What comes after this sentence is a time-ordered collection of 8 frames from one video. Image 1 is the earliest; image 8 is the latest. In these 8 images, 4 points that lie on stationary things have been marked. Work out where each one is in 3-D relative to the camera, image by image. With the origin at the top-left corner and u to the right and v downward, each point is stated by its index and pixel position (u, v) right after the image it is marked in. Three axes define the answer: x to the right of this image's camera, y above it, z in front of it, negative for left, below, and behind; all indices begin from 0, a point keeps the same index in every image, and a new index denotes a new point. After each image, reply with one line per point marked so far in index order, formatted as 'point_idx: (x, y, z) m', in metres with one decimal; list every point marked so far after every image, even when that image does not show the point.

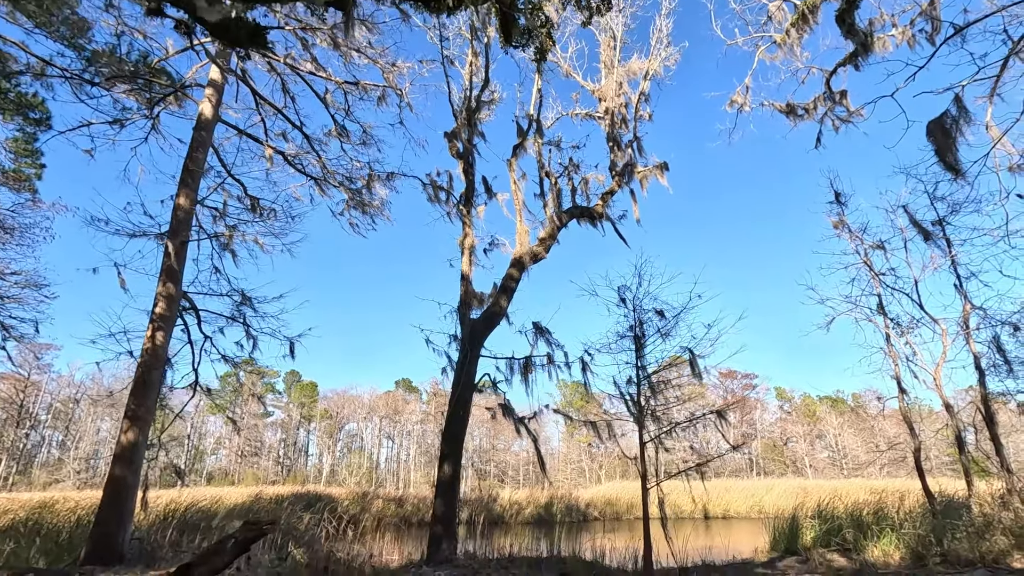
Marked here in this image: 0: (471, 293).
0: (-0.6, -0.1, +7.7) m
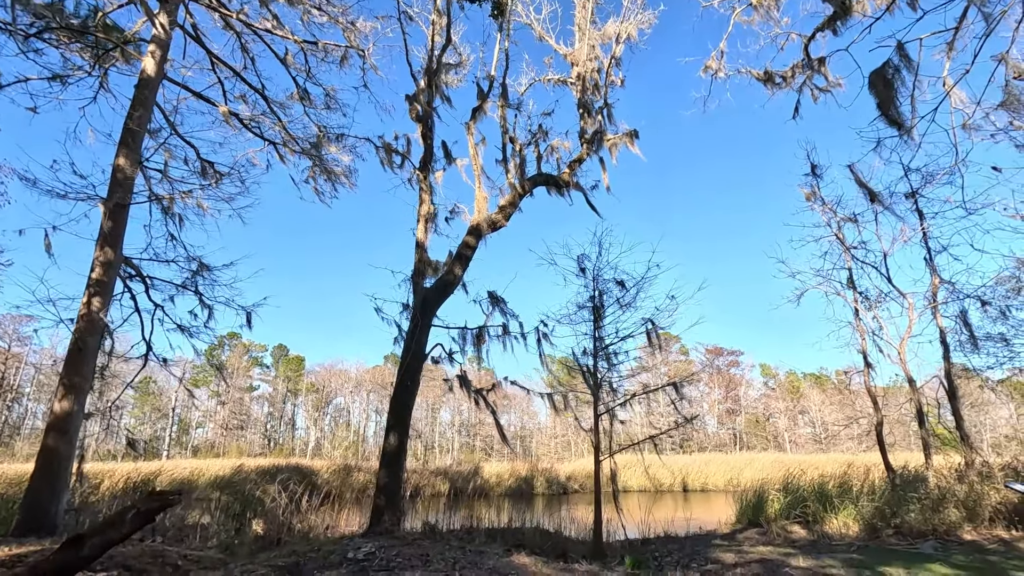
0: (-1.2, +0.4, +7.5) m
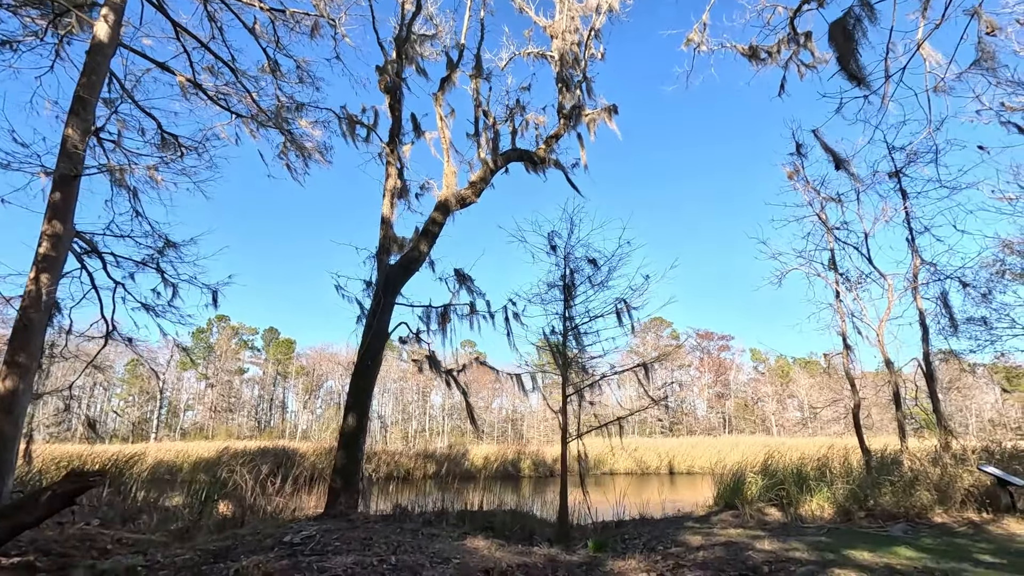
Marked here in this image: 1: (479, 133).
0: (-1.6, +0.7, +7.2) m
1: (-0.5, +2.4, +8.2) m
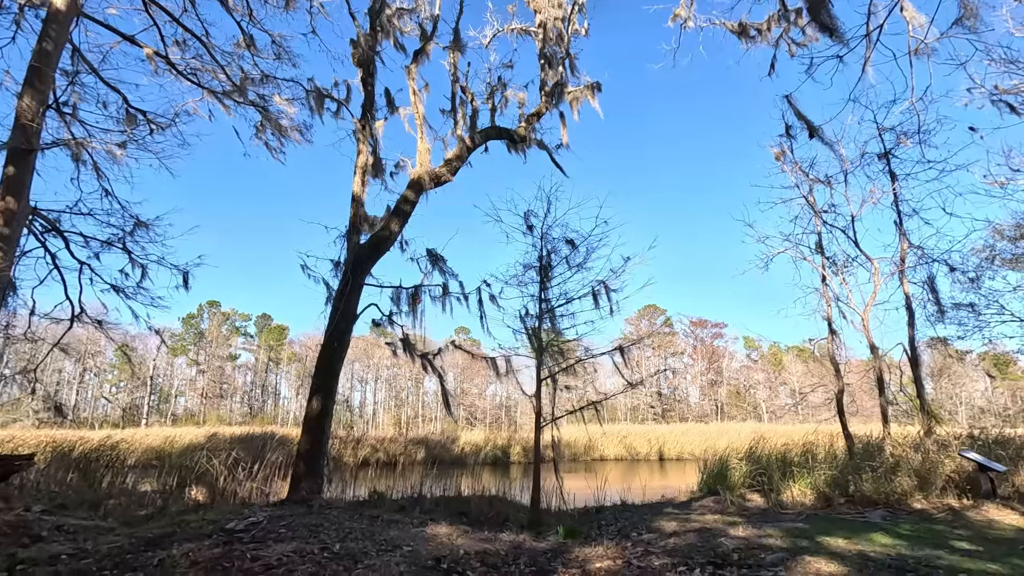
0: (-2.0, +0.9, +7.0) m
1: (-0.9, +2.7, +7.9) m
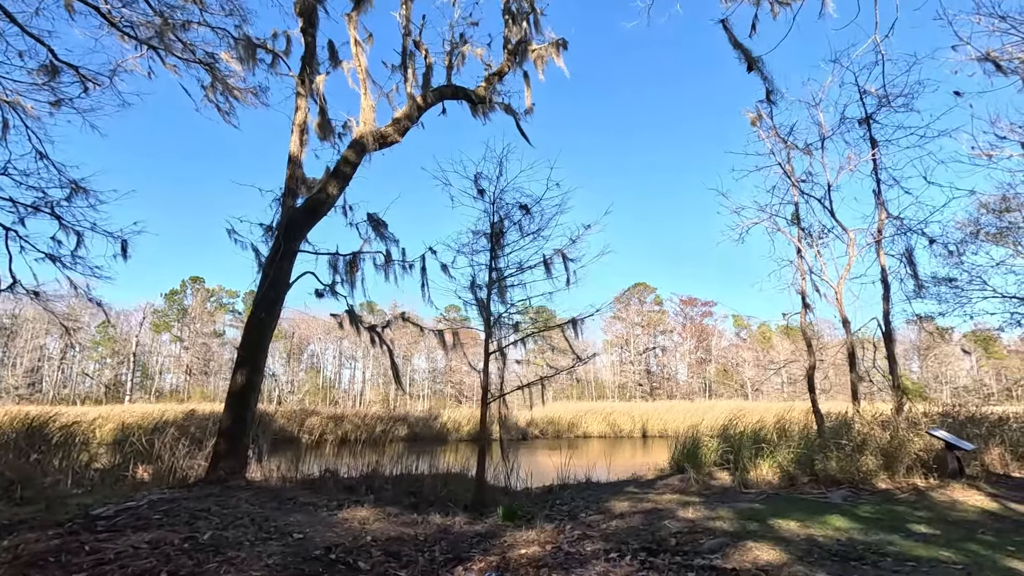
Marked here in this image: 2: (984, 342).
0: (-2.6, +1.3, +6.5) m
1: (-1.5, +3.1, +7.4) m
2: (+12.4, -1.4, +14.0) m
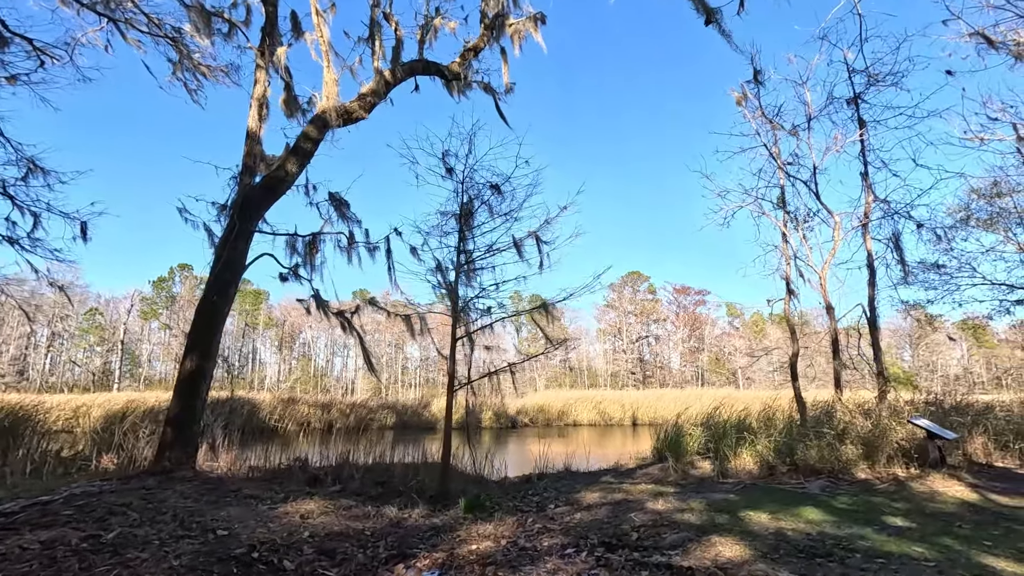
0: (-2.9, +1.5, +6.2) m
1: (-1.8, +3.3, +7.0) m
2: (+11.9, -1.1, +13.8) m
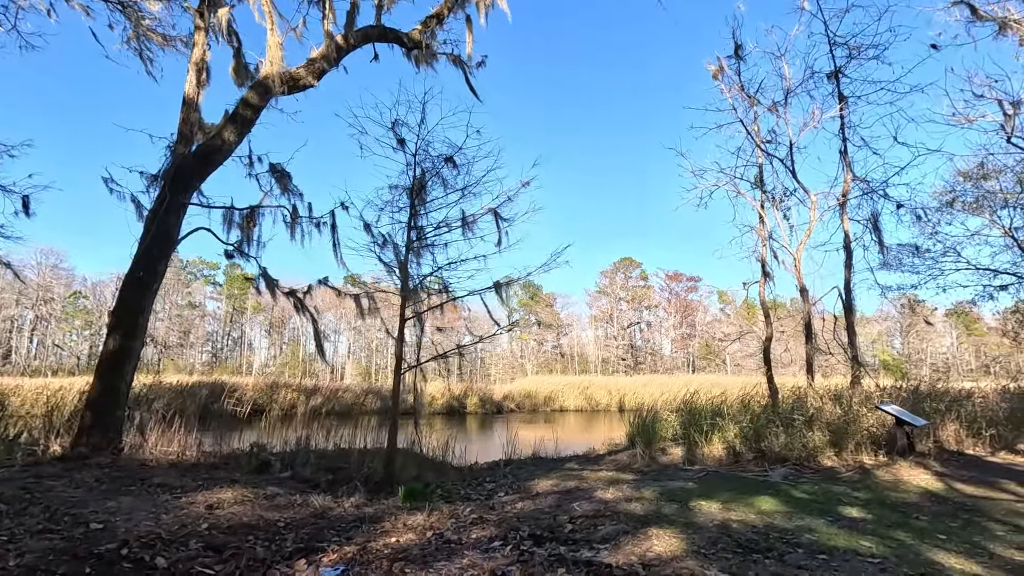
0: (-3.4, +1.8, +5.8) m
1: (-2.3, +3.6, +6.6) m
2: (+11.4, -0.7, +13.6) m
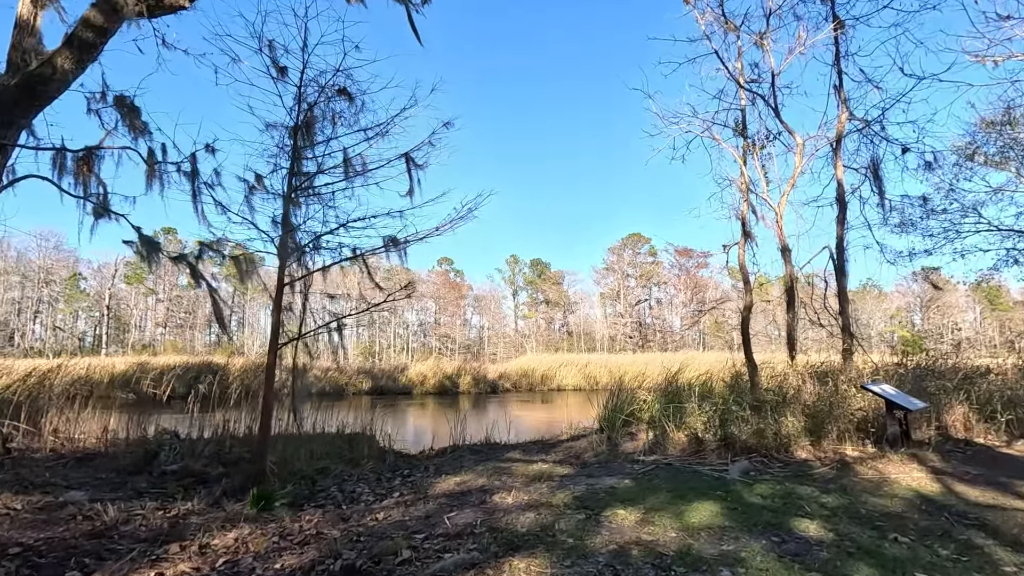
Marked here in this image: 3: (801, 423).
0: (-4.3, +2.1, +4.8) m
1: (-3.2, +4.0, +5.5) m
2: (+10.7, +0.1, +12.3) m
3: (+2.9, -1.3, +5.2) m
